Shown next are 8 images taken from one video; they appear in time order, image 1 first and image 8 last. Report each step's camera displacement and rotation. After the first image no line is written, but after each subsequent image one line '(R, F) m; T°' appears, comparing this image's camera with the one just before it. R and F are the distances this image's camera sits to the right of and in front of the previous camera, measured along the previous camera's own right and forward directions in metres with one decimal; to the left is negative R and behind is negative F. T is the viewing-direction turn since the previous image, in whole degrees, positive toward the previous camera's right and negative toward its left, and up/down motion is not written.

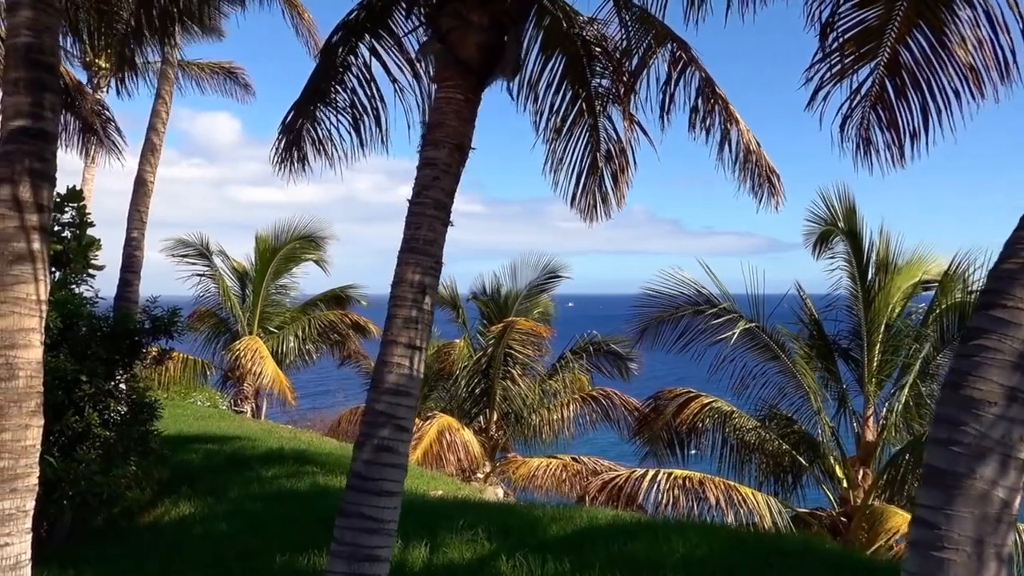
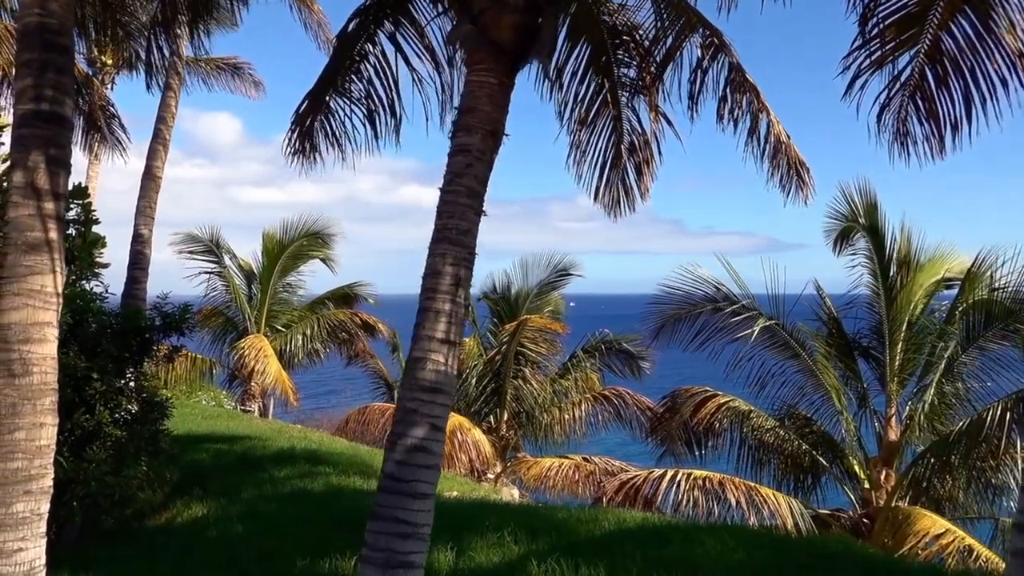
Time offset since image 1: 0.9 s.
(-0.2, +0.2) m; 0°
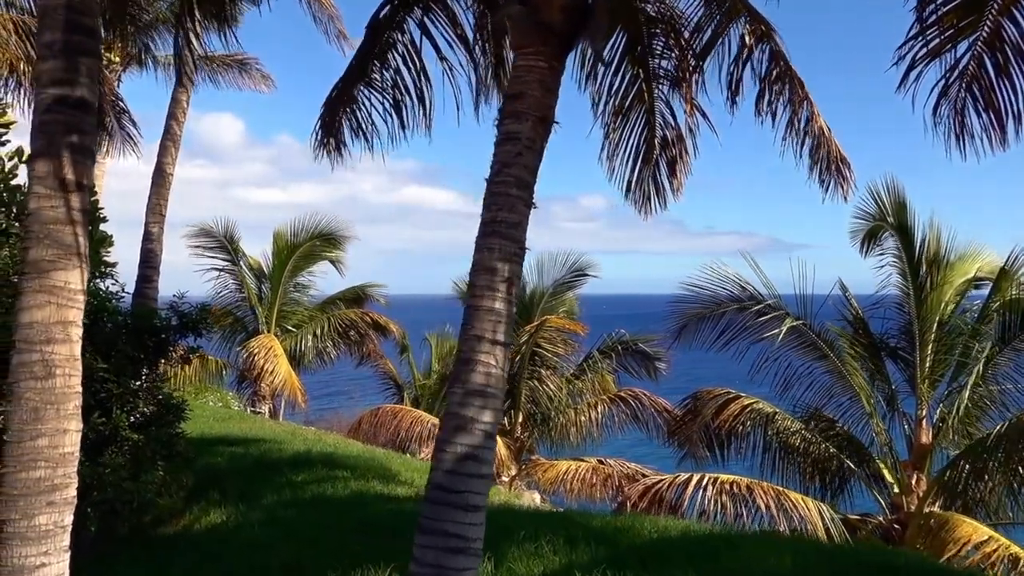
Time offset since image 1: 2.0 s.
(-0.2, +0.2) m; 0°
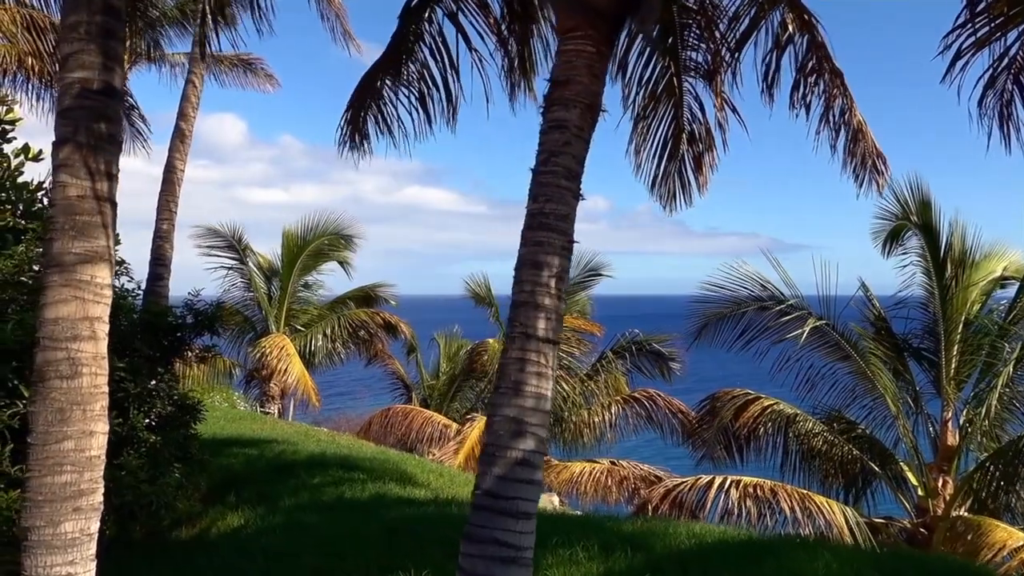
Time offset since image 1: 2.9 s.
(-0.2, +0.2) m; 0°
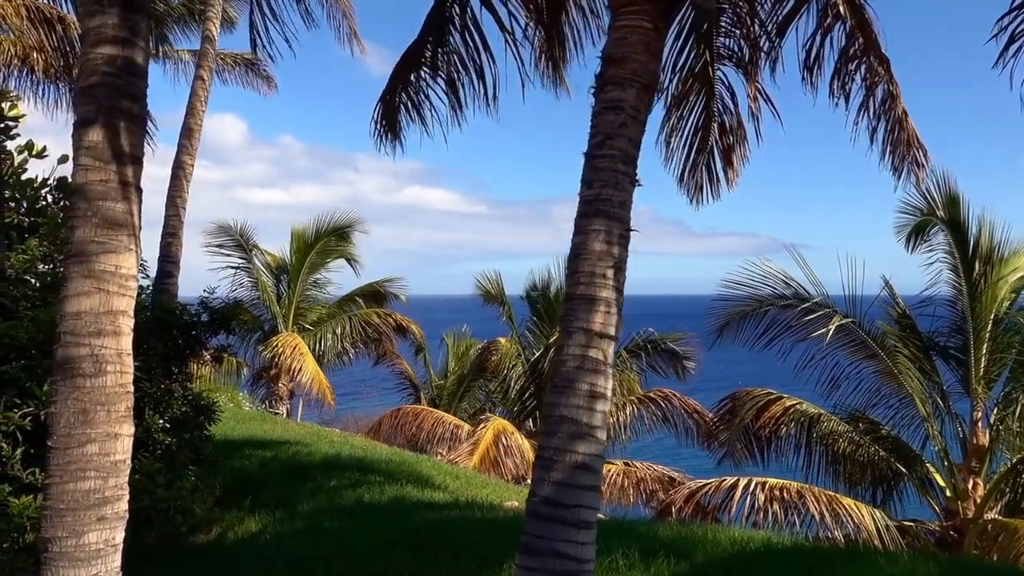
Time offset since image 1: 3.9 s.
(-0.2, +0.2) m; 0°
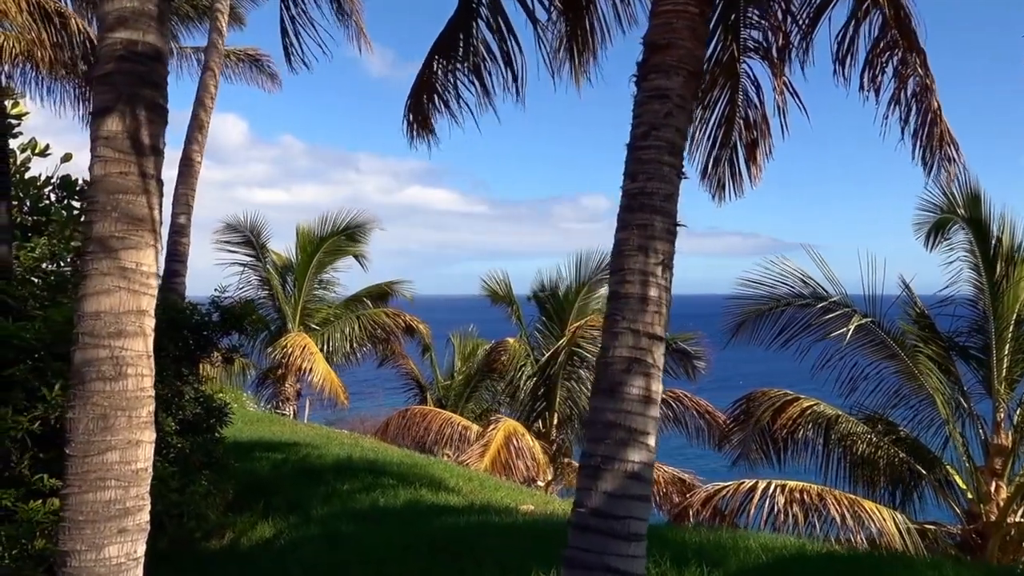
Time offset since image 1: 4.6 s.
(-0.1, +0.2) m; 0°
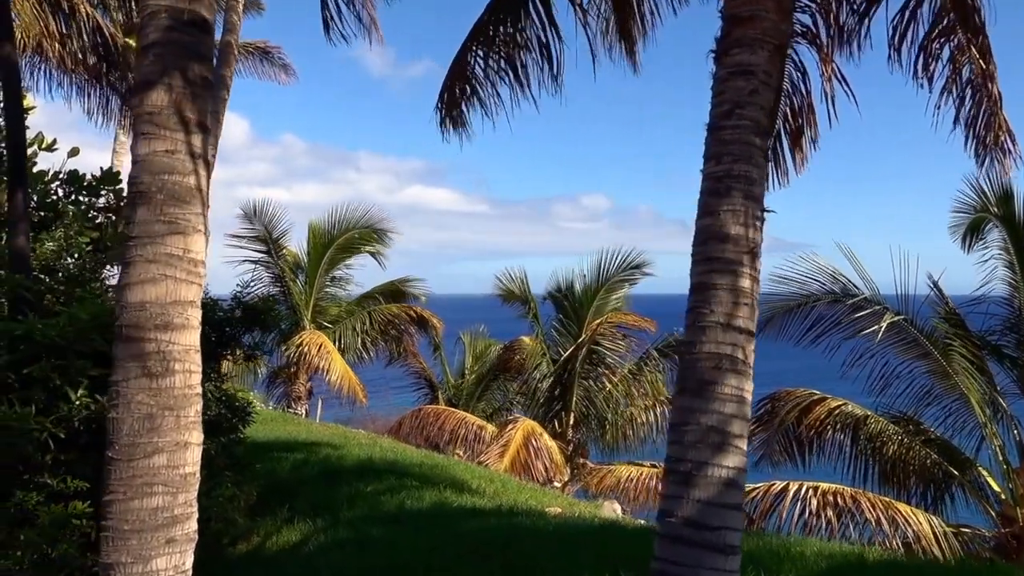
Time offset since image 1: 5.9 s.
(-0.2, +0.2) m; 0°
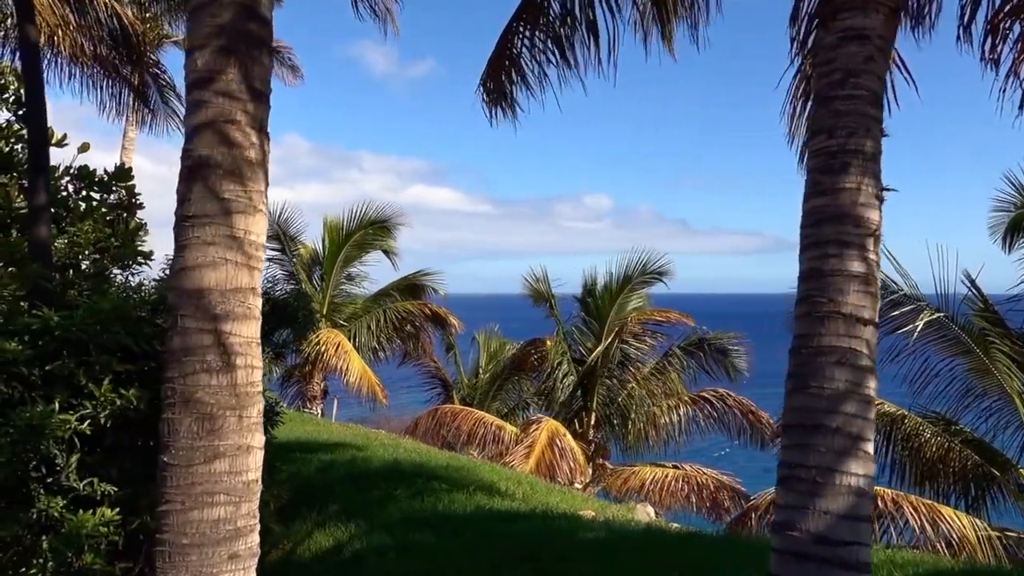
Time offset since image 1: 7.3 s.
(-0.3, +0.3) m; 0°
